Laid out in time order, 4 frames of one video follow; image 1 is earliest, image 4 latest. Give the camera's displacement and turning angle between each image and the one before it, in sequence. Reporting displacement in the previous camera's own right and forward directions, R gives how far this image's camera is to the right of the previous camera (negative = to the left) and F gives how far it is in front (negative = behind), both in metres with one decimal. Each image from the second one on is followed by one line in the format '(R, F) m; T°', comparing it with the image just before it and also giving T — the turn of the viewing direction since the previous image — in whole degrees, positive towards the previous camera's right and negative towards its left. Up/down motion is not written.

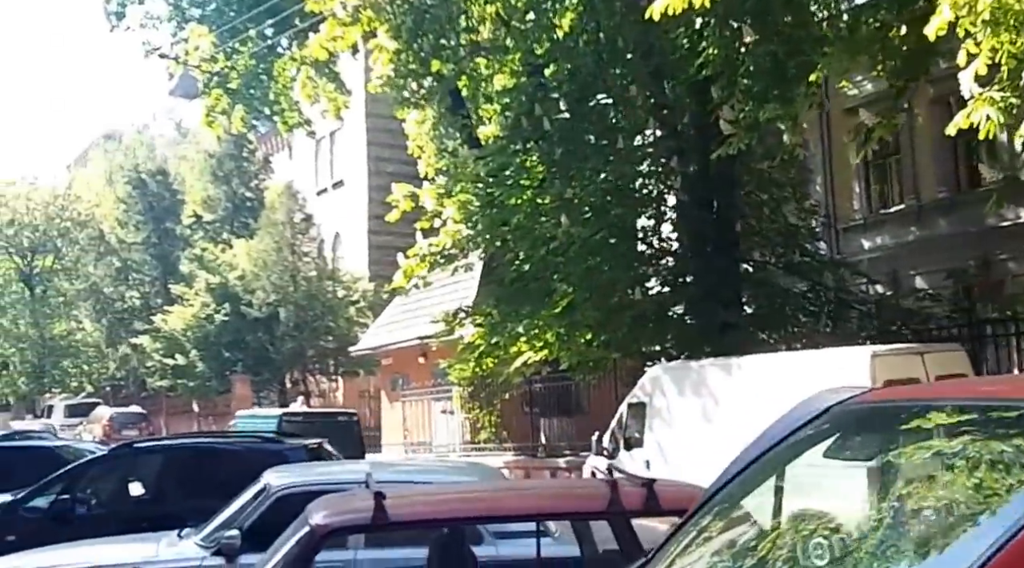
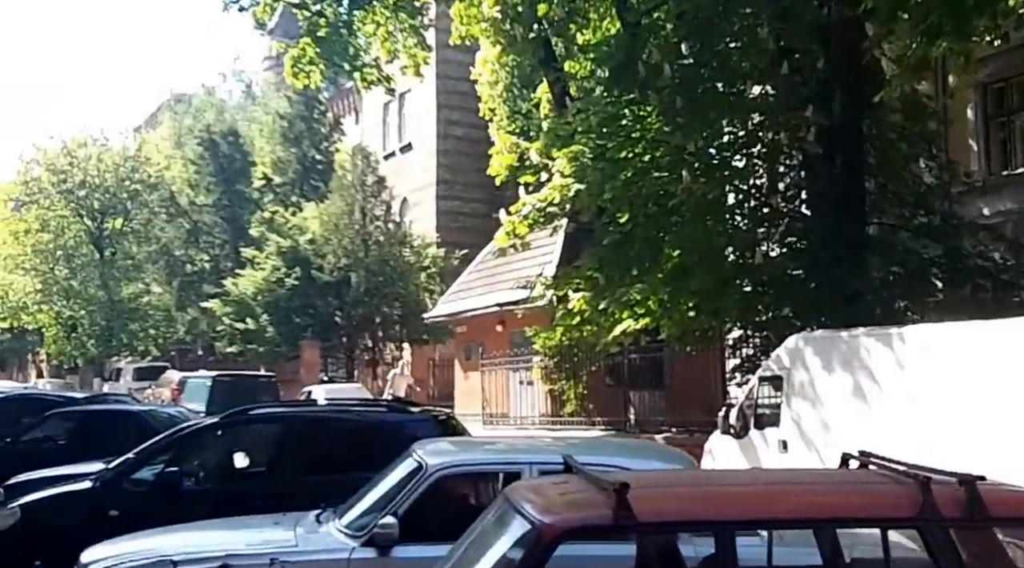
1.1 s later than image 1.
(-0.7, +1.2) m; -2°
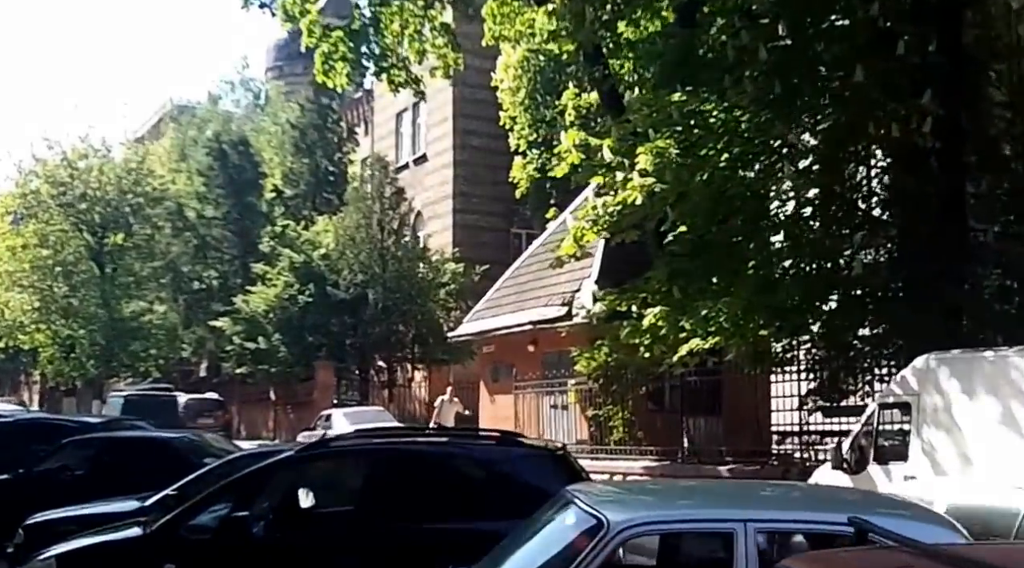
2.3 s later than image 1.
(-0.9, +1.8) m; 0°
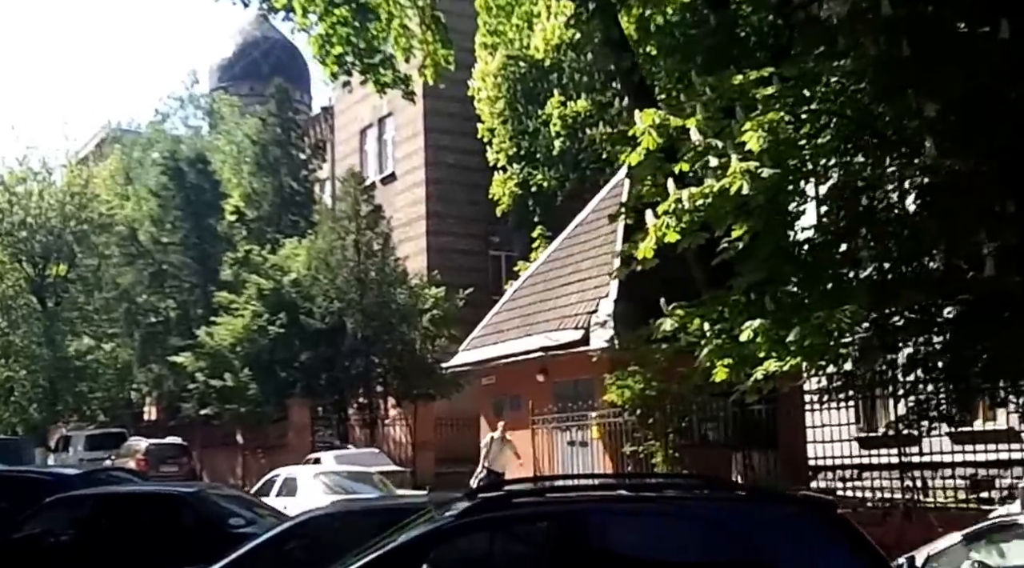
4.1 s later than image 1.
(-1.2, +2.7) m; +3°
